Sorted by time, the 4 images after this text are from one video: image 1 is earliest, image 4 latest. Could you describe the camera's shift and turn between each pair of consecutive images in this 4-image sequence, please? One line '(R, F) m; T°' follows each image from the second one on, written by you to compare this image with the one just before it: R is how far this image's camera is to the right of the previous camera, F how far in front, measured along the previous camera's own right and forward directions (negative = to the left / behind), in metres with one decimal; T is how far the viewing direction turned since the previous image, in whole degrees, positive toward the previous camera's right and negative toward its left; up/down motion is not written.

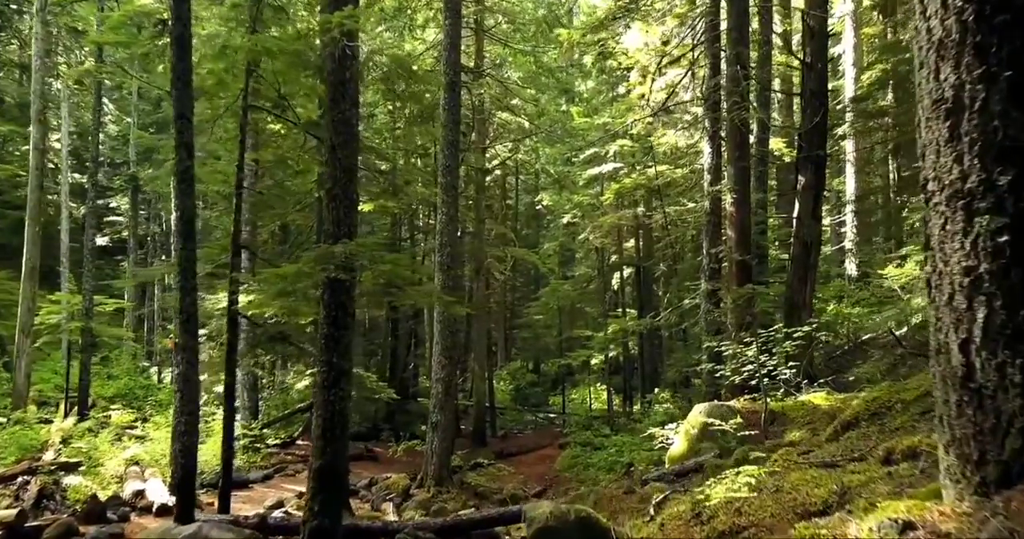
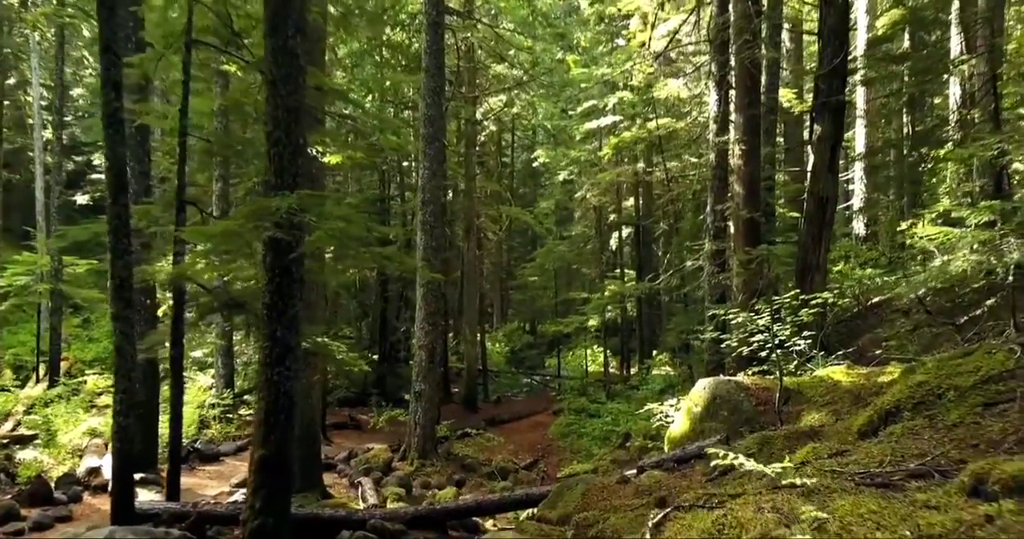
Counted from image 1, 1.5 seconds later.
(+0.2, +1.0) m; 0°
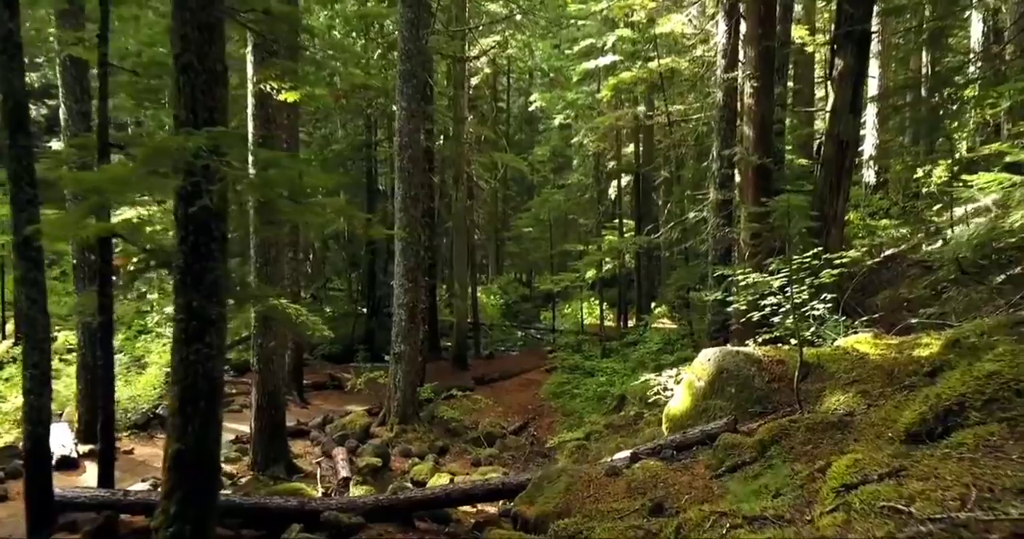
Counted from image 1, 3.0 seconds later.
(+0.2, +1.0) m; 0°
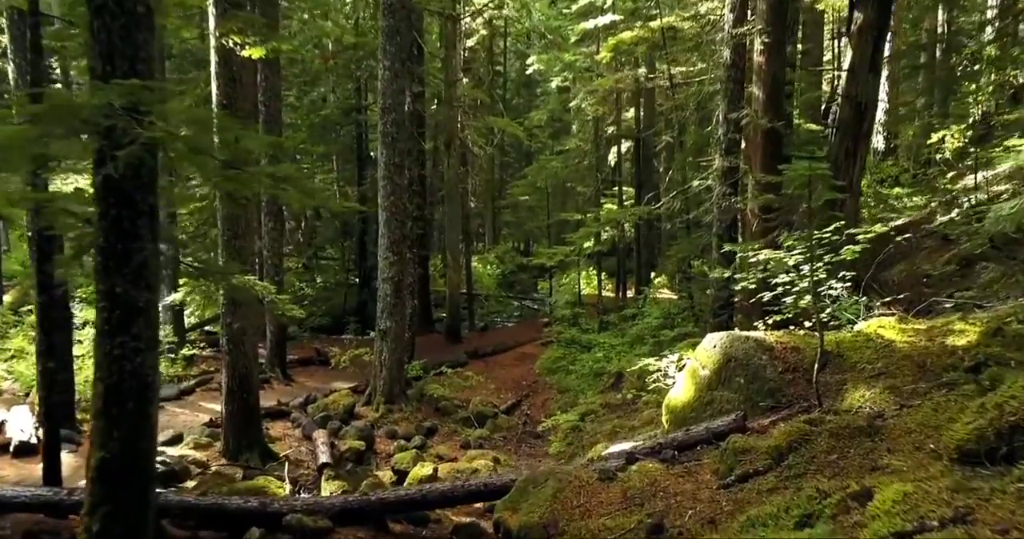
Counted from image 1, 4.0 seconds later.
(+0.1, +0.7) m; 0°
